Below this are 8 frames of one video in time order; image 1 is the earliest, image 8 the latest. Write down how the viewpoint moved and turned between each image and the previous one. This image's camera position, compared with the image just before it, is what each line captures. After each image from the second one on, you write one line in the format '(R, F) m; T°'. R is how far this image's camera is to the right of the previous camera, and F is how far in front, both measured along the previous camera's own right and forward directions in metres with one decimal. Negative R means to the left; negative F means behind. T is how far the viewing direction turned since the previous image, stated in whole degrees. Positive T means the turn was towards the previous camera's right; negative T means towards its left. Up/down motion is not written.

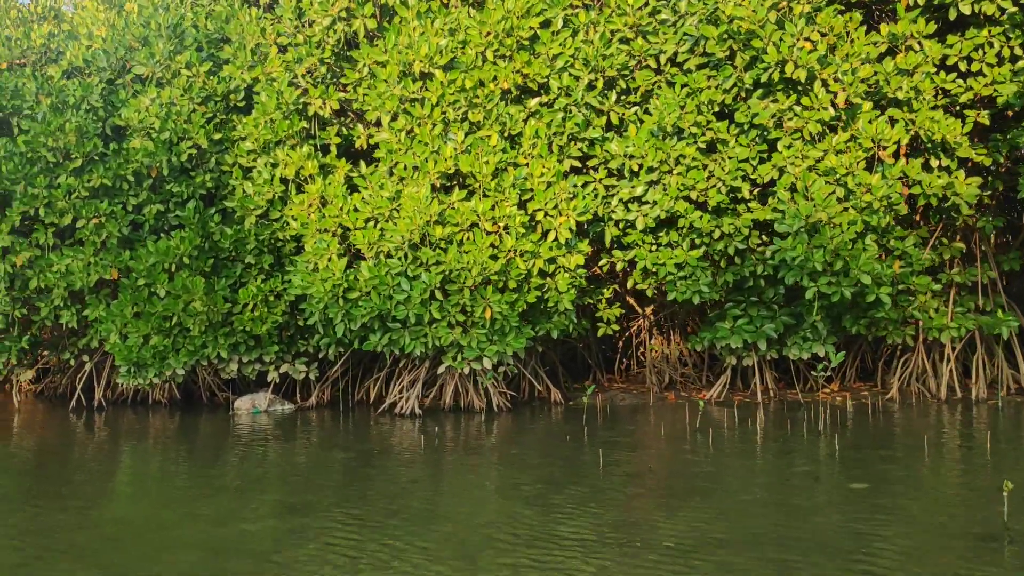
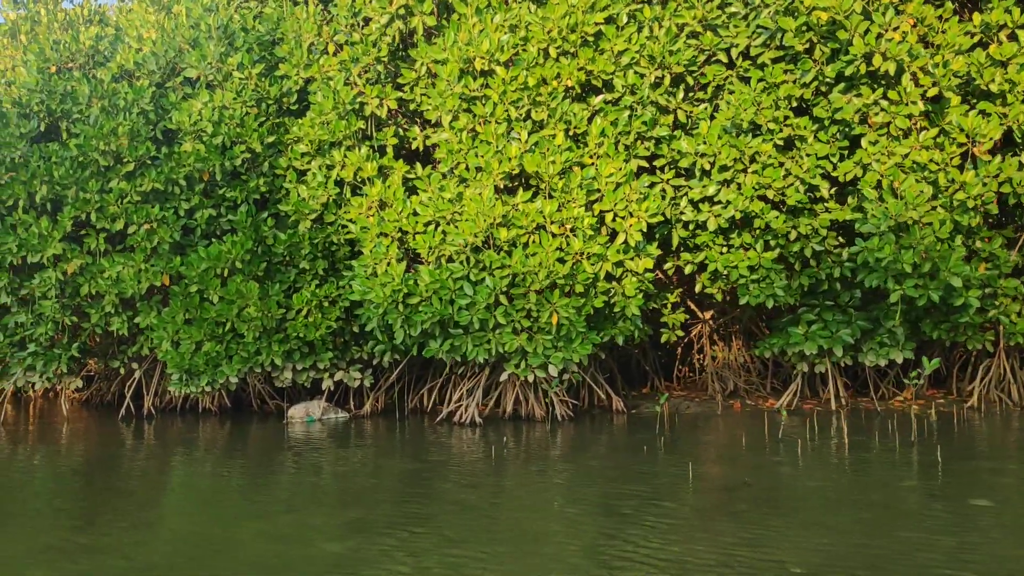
(-0.4, +0.3) m; -2°
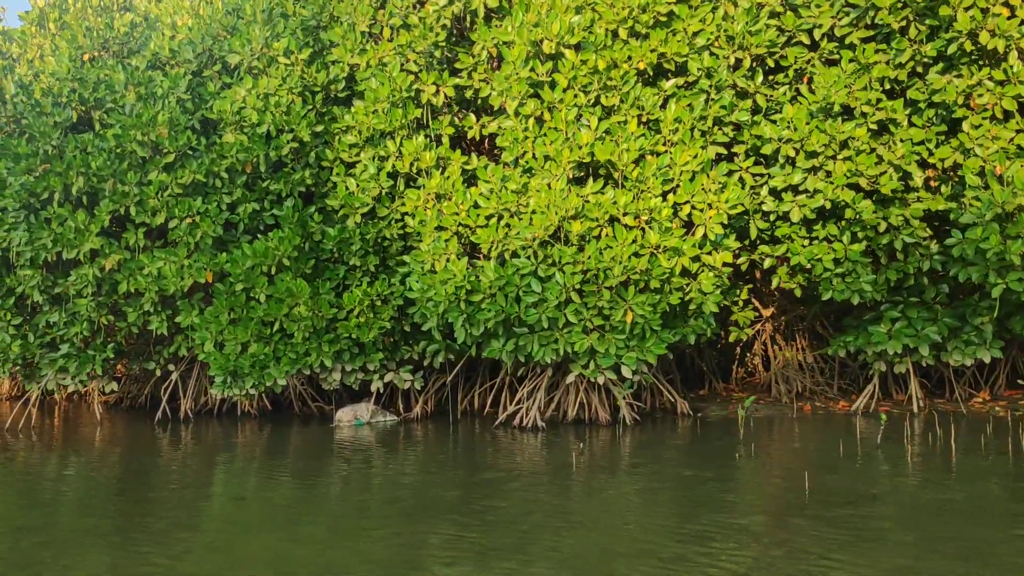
(-0.6, +0.5) m; 0°
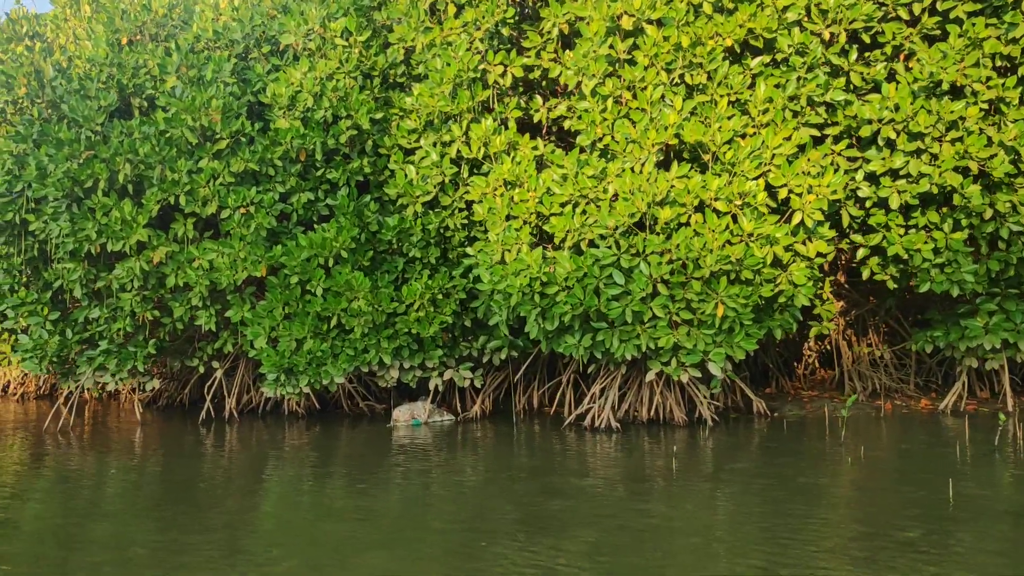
(-0.6, +0.5) m; 0°
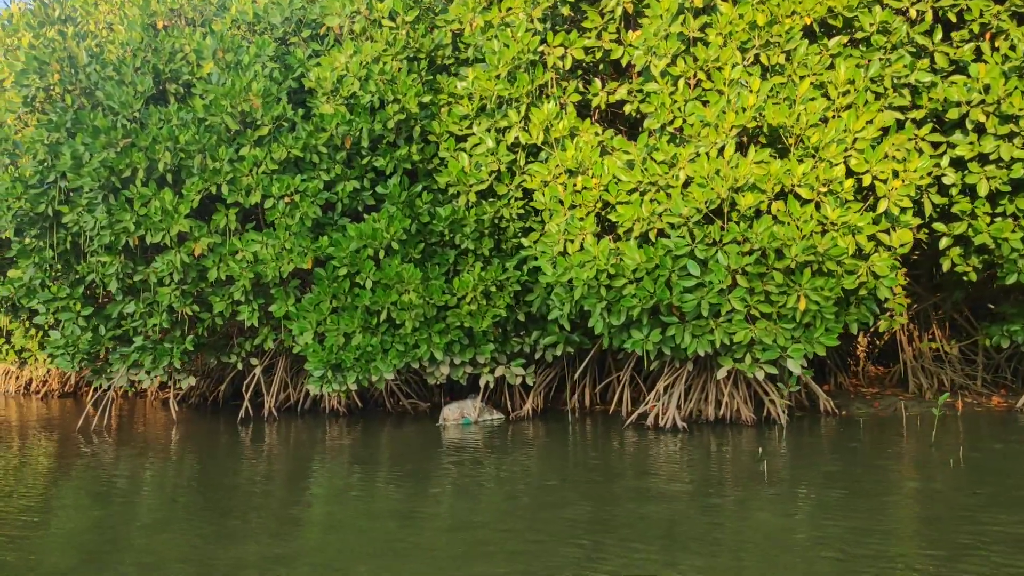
(-0.5, +0.4) m; 0°
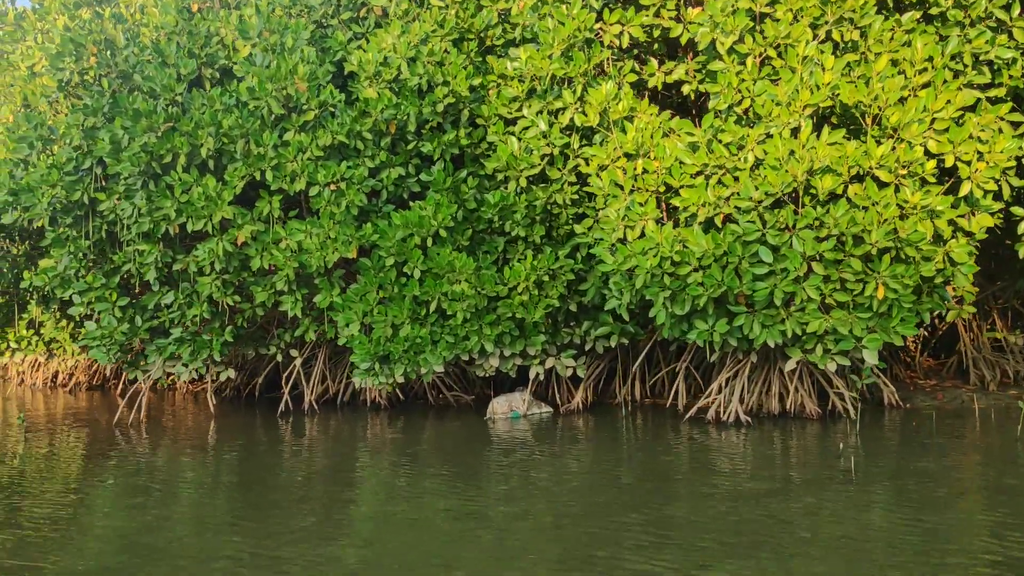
(-0.4, +0.3) m; -1°
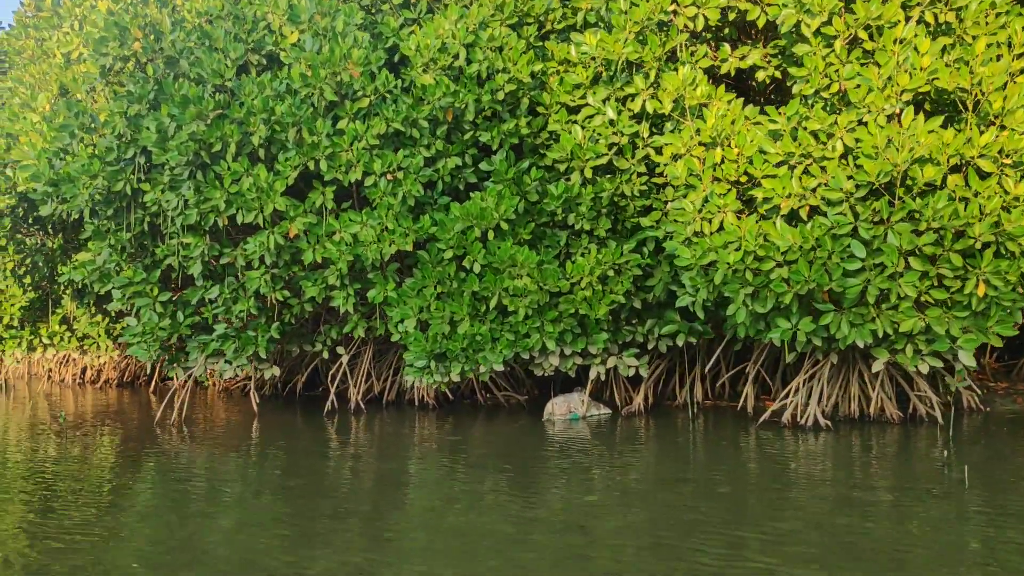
(-0.5, +0.4) m; -1°
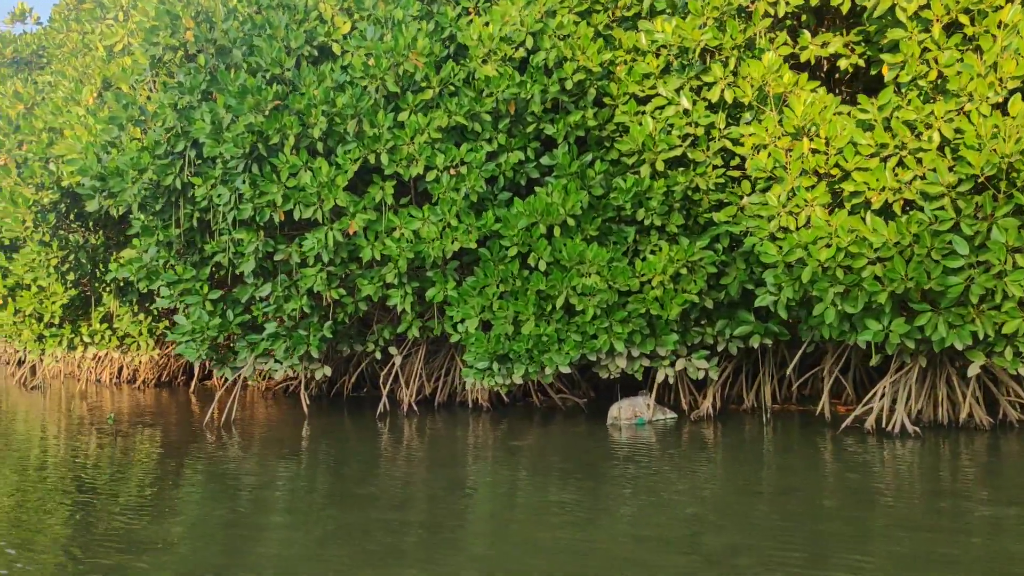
(-0.4, +0.3) m; -1°
